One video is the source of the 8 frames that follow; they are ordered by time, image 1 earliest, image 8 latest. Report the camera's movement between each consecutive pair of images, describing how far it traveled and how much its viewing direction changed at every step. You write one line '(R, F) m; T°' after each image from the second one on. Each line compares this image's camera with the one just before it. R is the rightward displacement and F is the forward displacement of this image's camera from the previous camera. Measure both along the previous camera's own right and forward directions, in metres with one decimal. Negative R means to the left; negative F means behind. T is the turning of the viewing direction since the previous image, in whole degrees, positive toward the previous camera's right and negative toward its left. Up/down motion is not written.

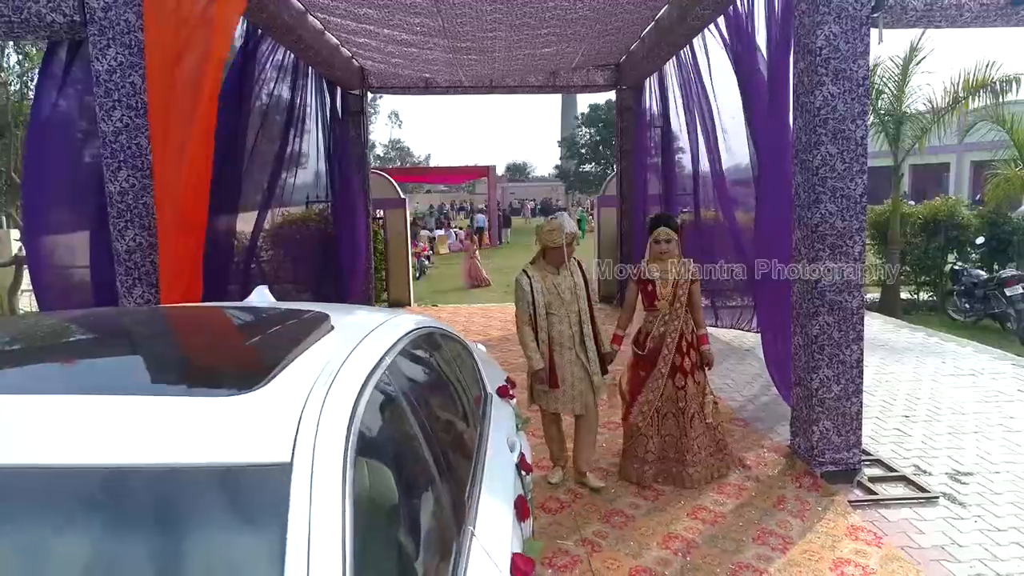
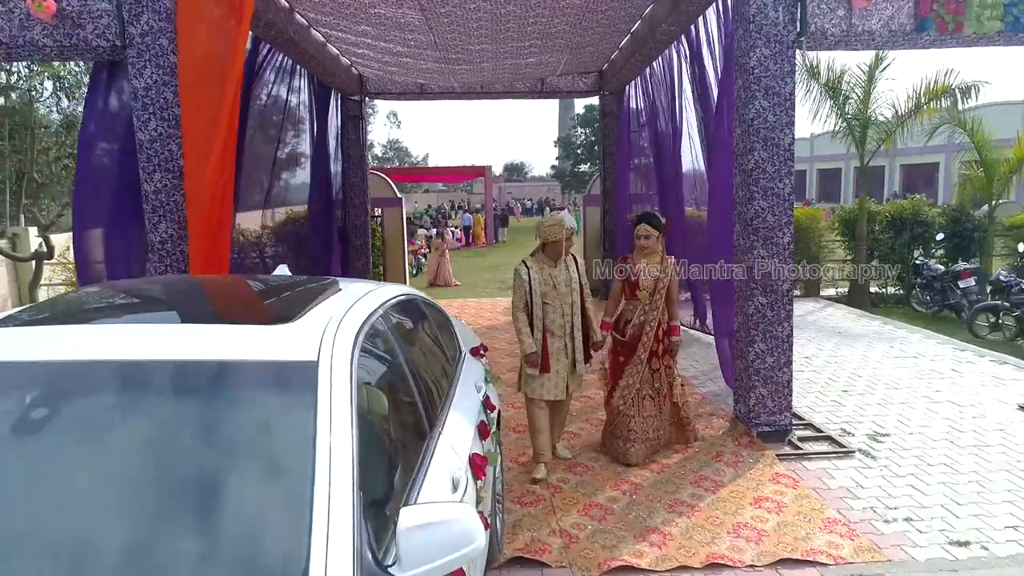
(+0.1, -0.6) m; 0°
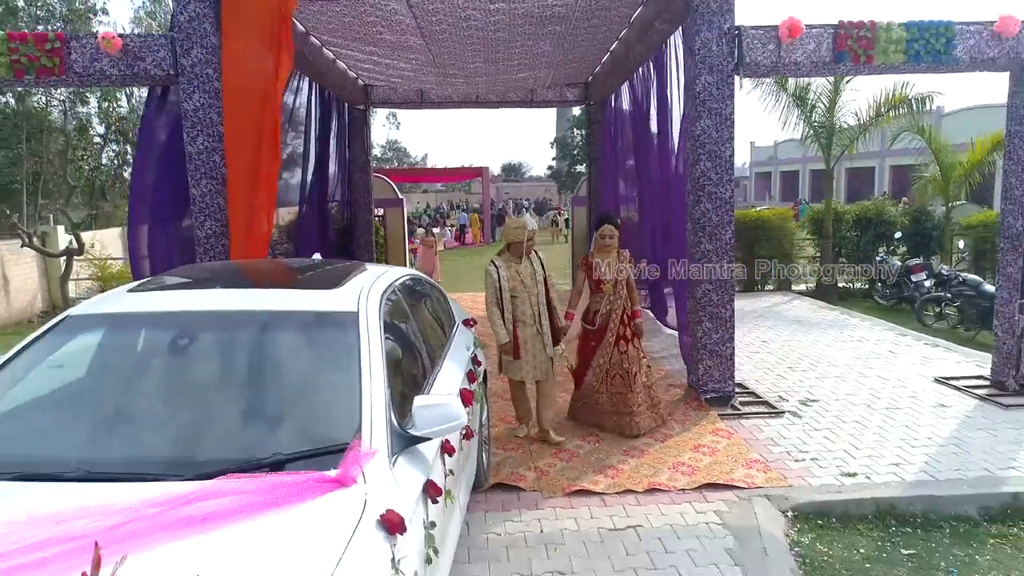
(+0.1, -0.8) m; 0°
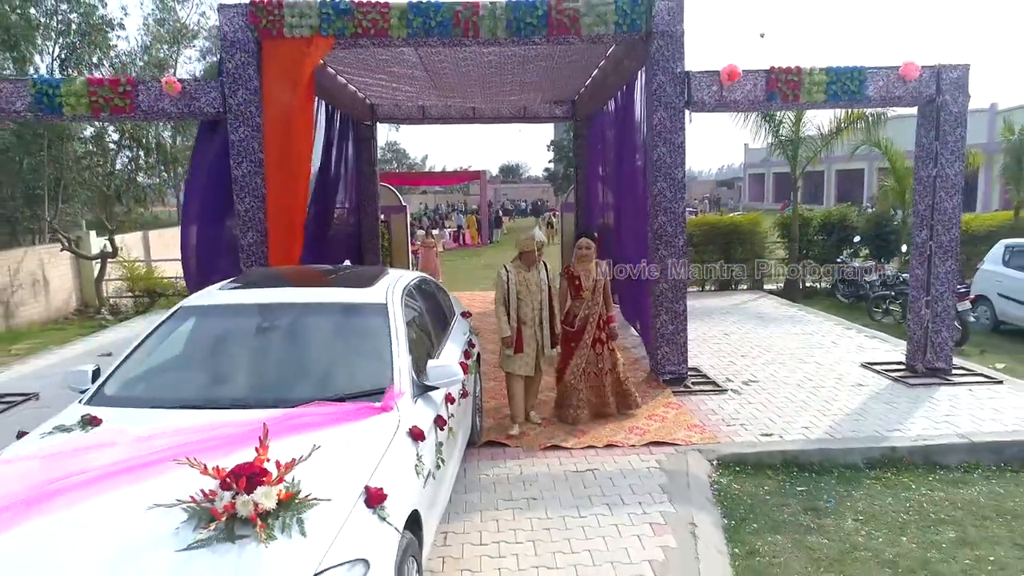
(+0.1, -1.0) m; 0°
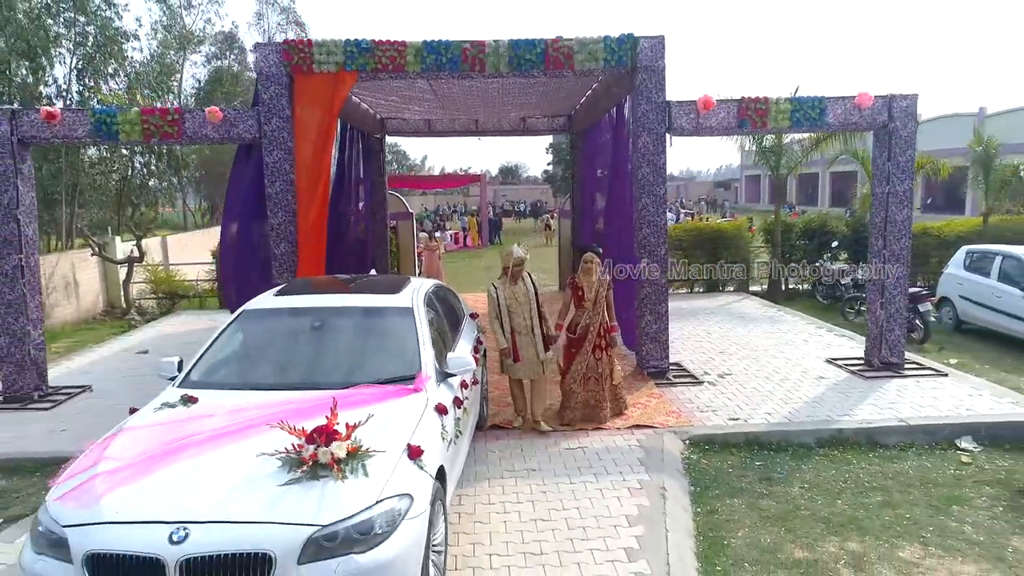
(0.0, -0.8) m; 0°
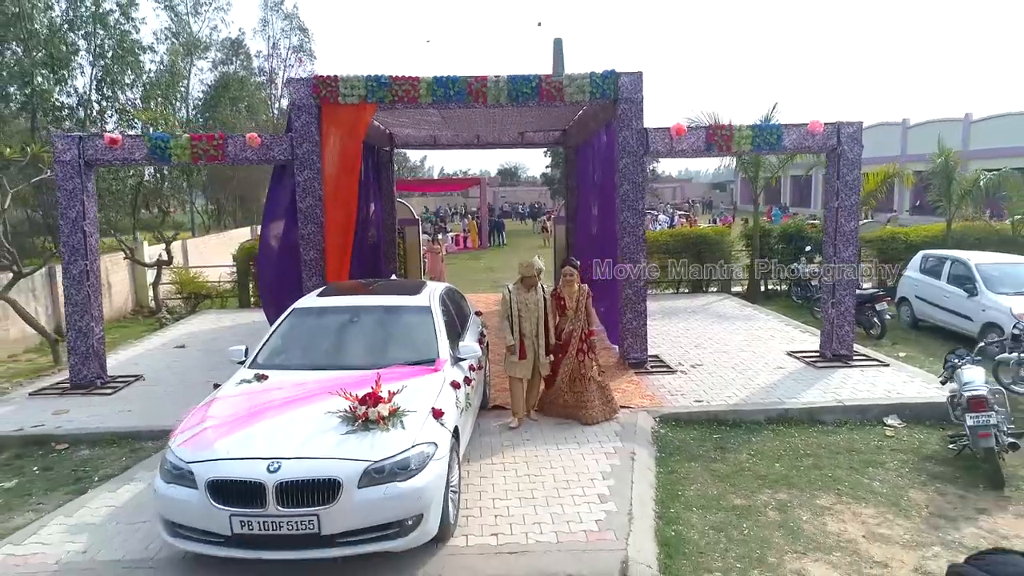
(0.0, -1.1) m; 0°
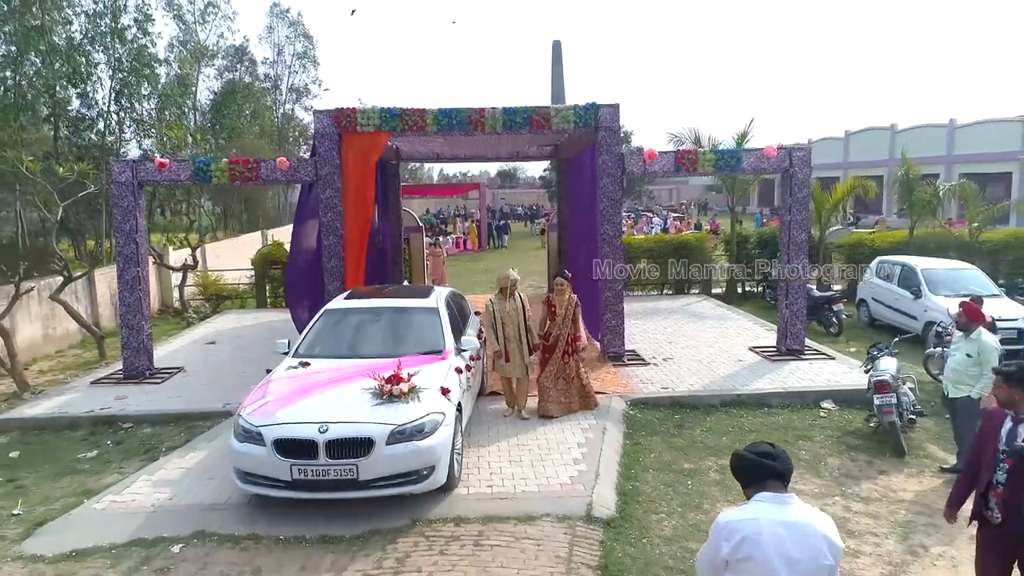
(+0.1, -1.2) m; 0°
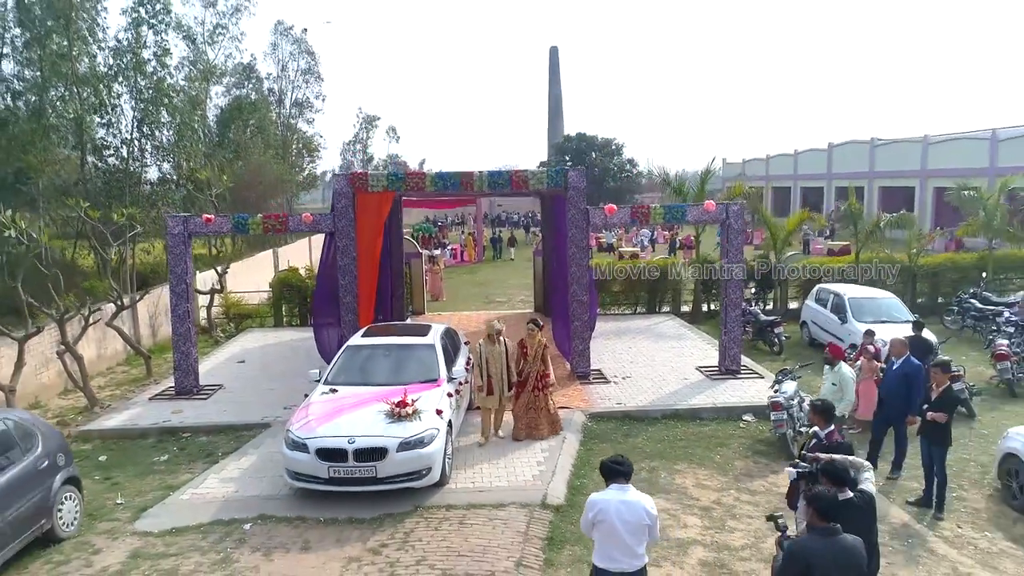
(+0.2, -1.9) m; 0°
